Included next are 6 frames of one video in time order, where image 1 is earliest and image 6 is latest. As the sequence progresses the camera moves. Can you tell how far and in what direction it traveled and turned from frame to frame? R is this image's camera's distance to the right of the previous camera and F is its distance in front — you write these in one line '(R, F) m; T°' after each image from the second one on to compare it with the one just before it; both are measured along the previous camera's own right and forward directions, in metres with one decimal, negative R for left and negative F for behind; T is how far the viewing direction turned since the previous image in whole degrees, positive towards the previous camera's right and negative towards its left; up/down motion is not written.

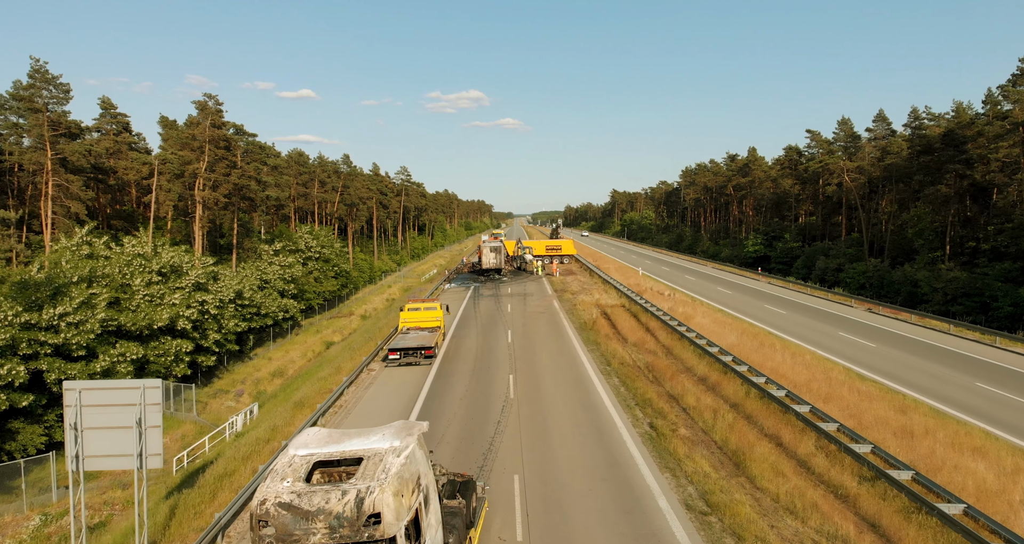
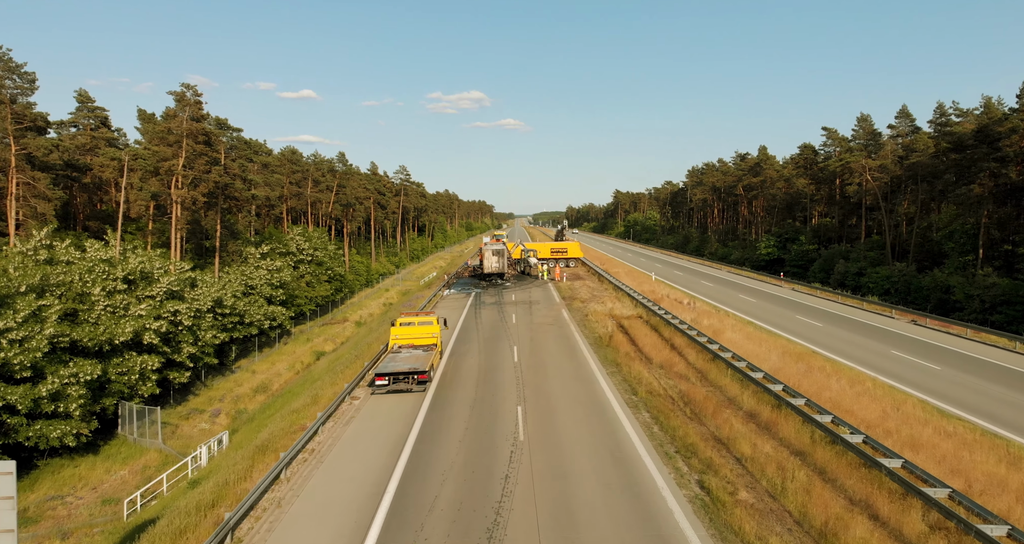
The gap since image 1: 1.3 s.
(-0.2, +3.2) m; 0°
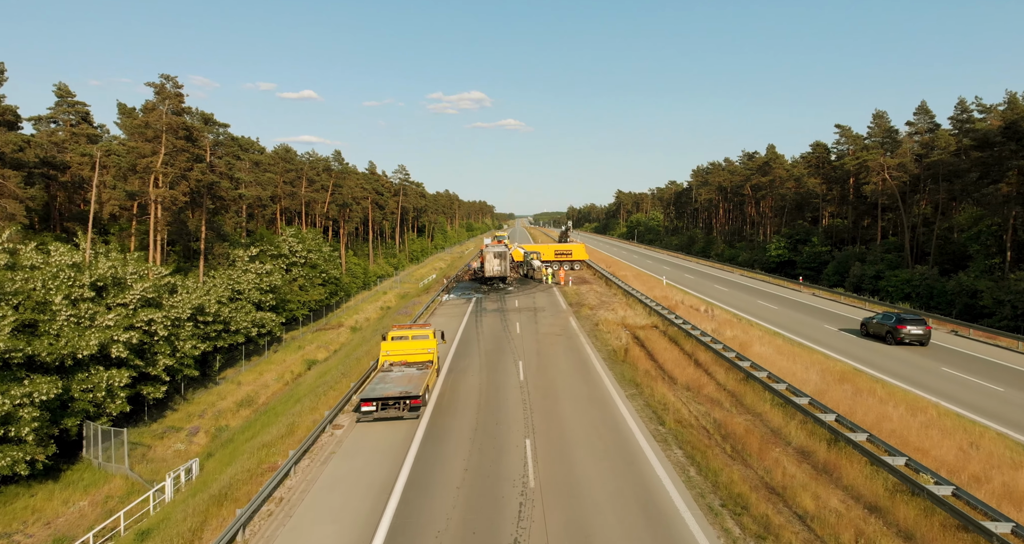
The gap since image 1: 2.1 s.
(-0.2, +2.4) m; 0°
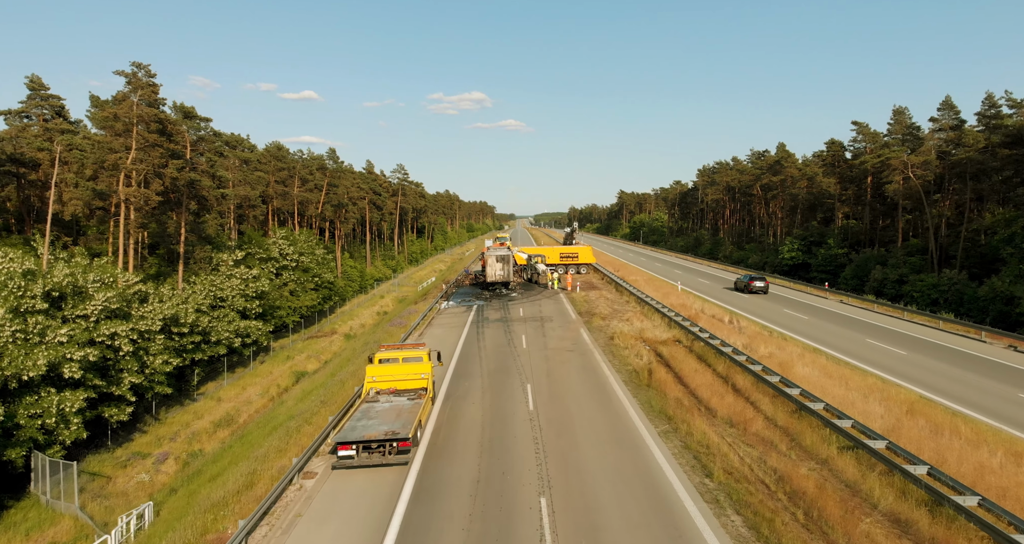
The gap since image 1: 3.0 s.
(-0.2, +2.9) m; 0°
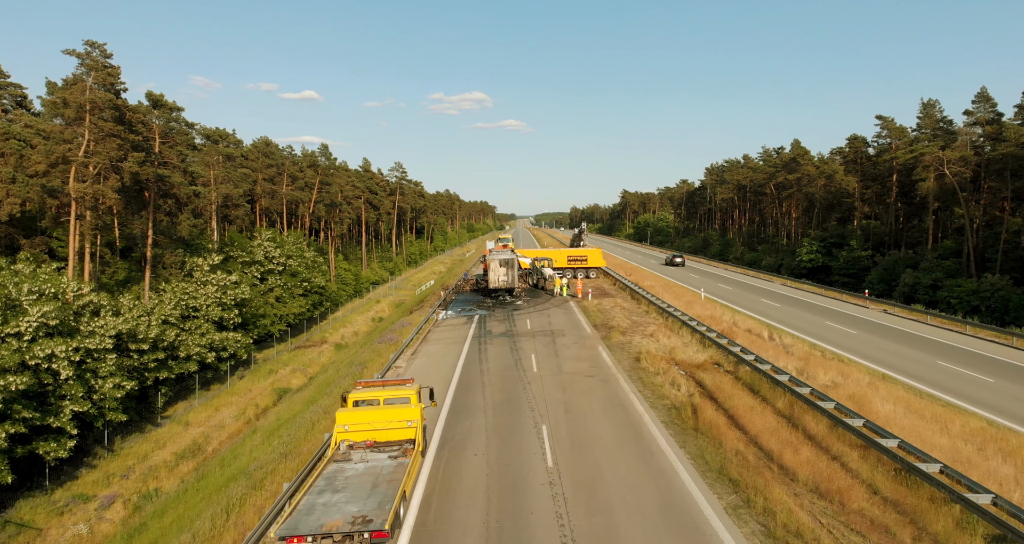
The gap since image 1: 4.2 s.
(-0.3, +3.8) m; 0°
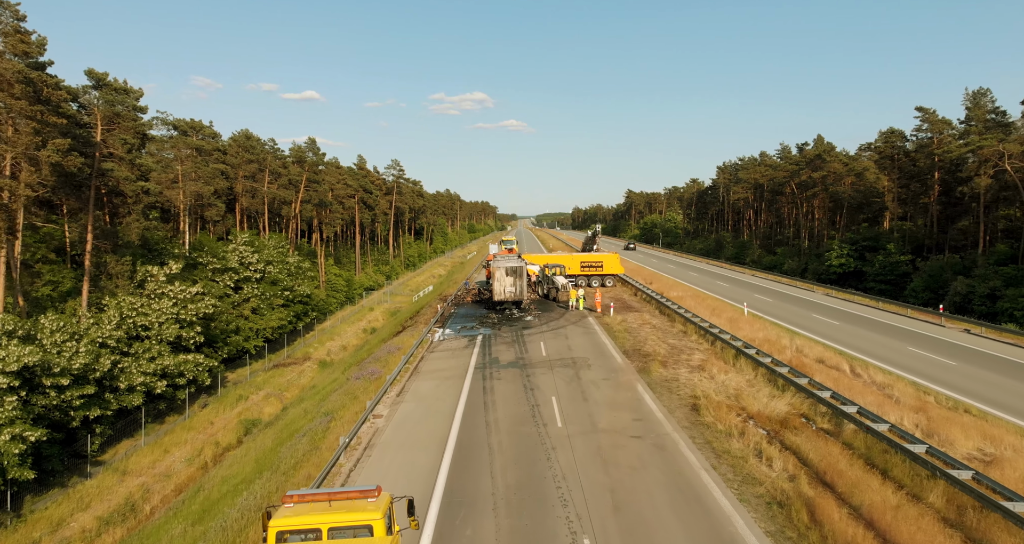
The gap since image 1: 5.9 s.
(-0.4, +5.3) m; 0°
